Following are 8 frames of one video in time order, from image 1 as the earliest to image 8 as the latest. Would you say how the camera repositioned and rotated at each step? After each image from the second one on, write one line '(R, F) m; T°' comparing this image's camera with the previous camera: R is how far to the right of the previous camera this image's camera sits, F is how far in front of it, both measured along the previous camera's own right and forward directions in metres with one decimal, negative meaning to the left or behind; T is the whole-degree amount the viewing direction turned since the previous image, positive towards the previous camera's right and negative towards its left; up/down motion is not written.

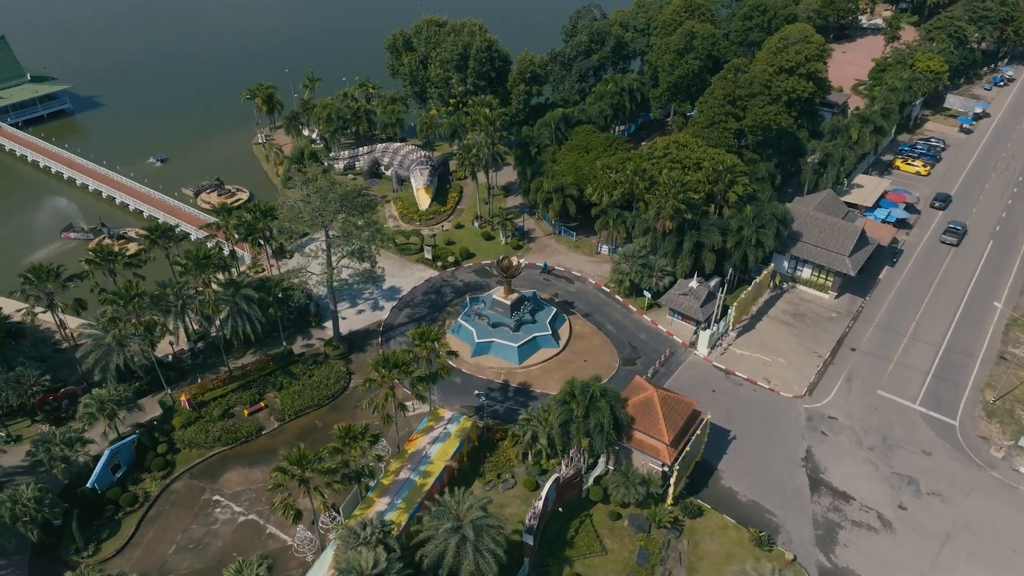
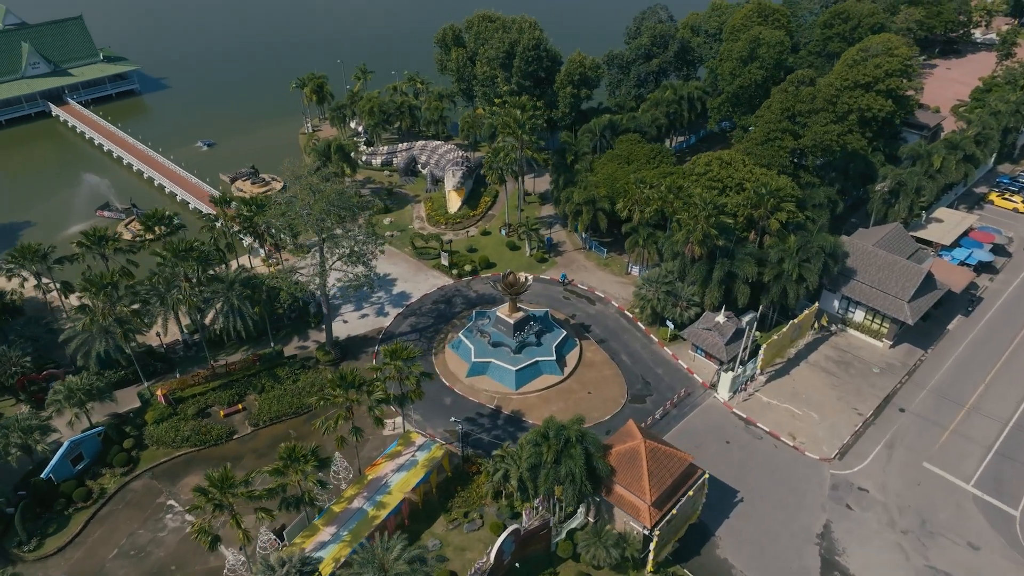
(+7.0, +5.7) m; -7°
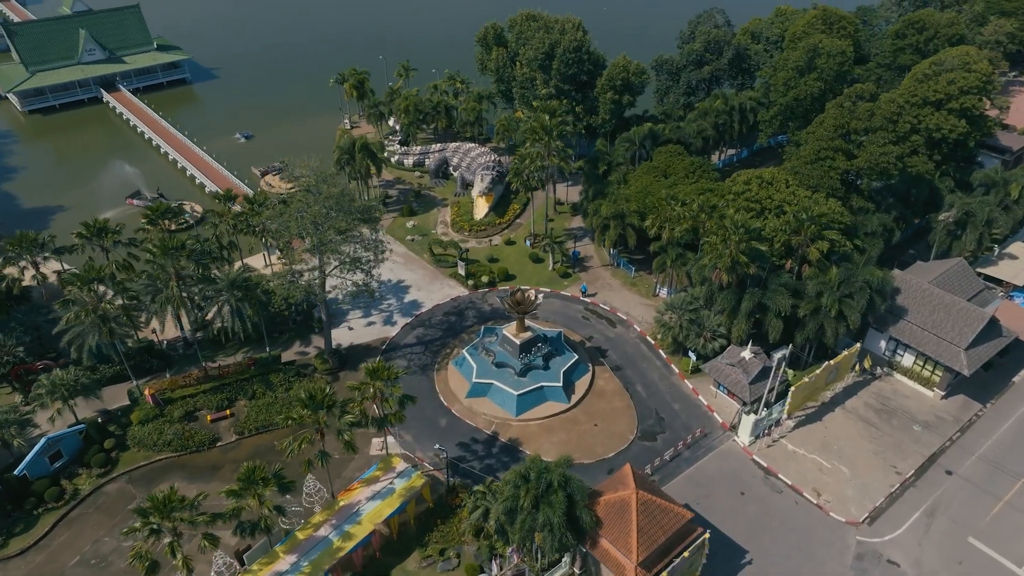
(+4.3, +4.4) m; -5°
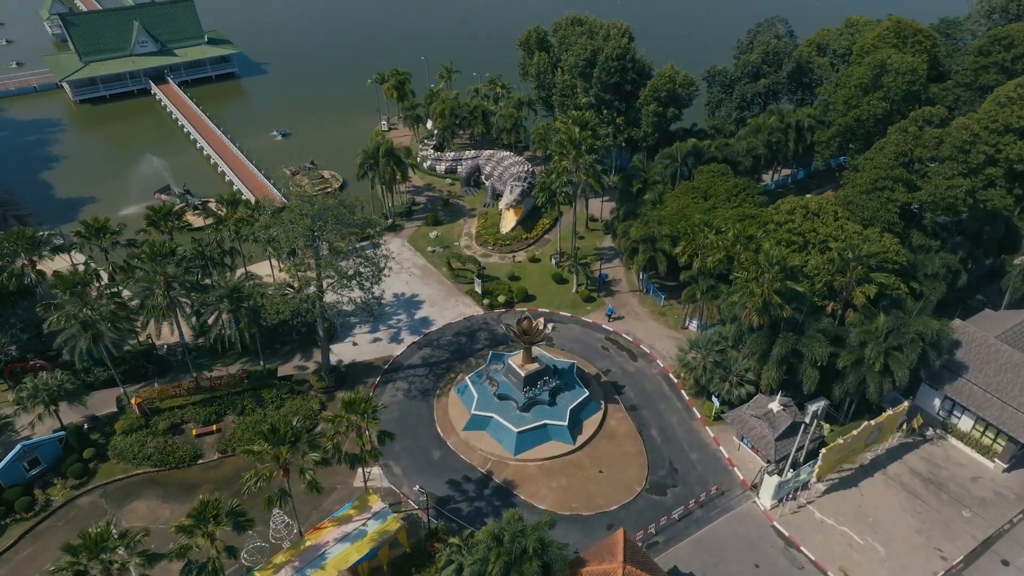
(+3.9, +4.7) m; -5°
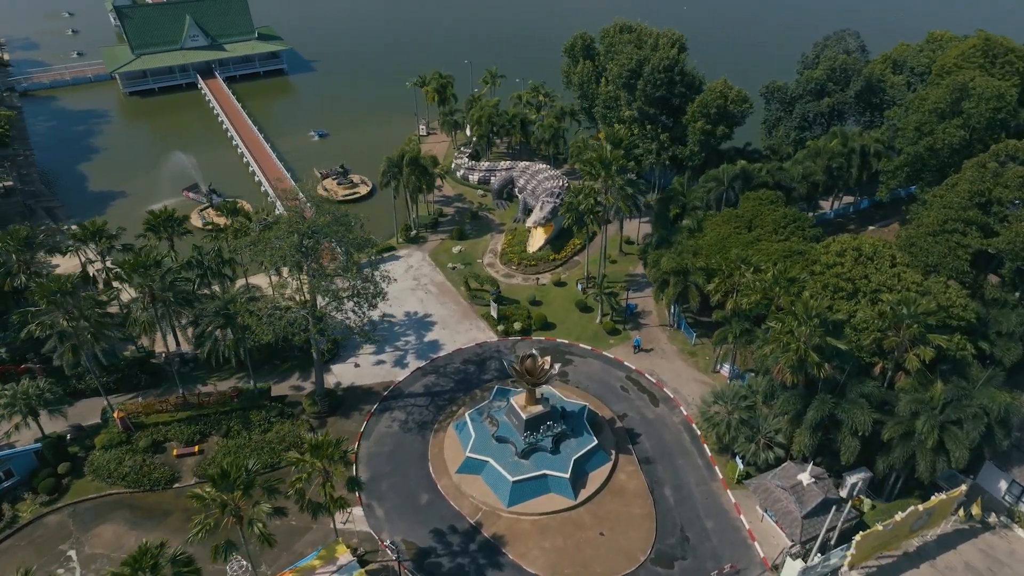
(+3.7, +5.1) m; -5°
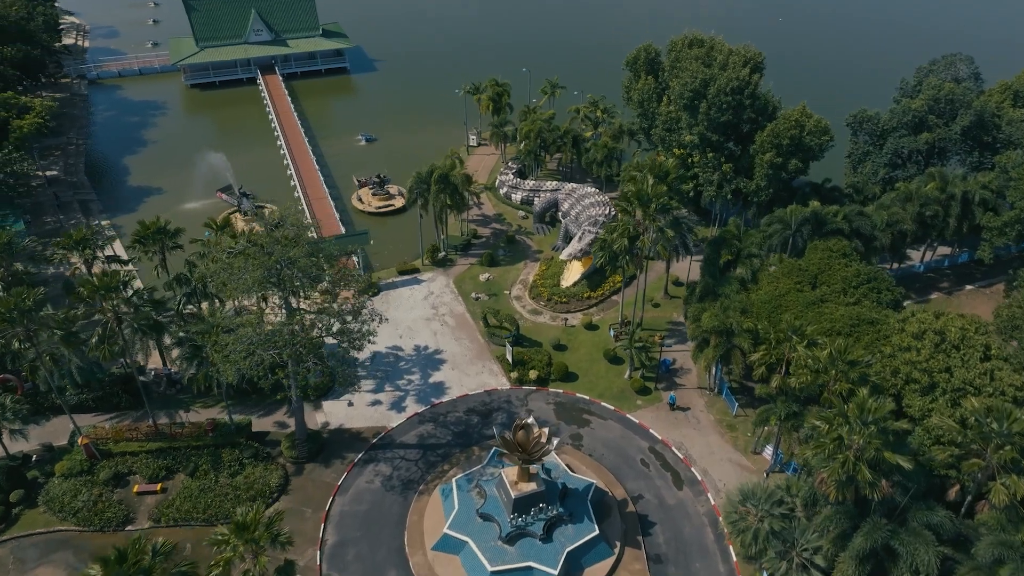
(+4.6, +7.3) m; -6°
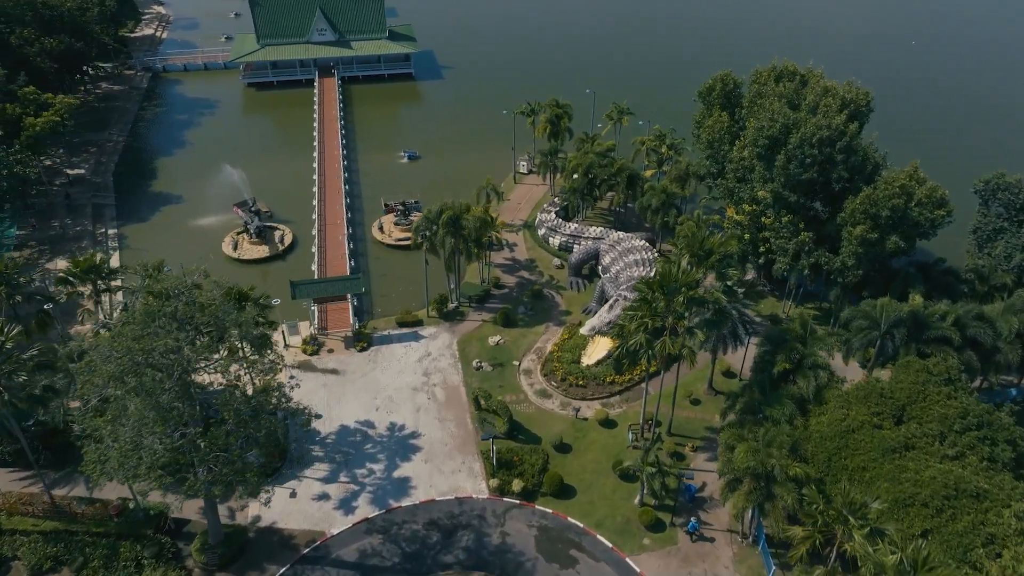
(+6.3, +11.6) m; -8°
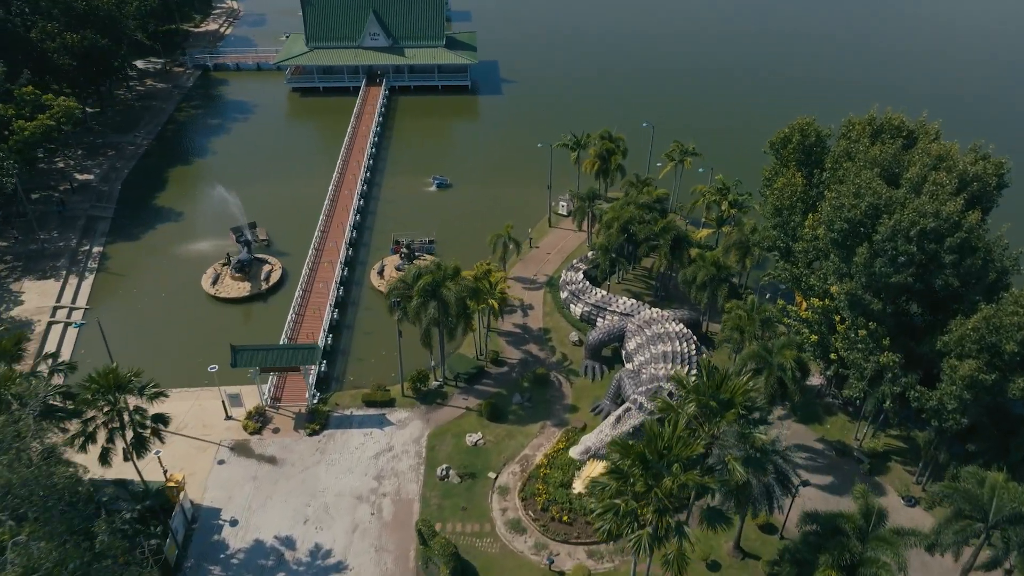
(+6.2, +12.1) m; -7°
